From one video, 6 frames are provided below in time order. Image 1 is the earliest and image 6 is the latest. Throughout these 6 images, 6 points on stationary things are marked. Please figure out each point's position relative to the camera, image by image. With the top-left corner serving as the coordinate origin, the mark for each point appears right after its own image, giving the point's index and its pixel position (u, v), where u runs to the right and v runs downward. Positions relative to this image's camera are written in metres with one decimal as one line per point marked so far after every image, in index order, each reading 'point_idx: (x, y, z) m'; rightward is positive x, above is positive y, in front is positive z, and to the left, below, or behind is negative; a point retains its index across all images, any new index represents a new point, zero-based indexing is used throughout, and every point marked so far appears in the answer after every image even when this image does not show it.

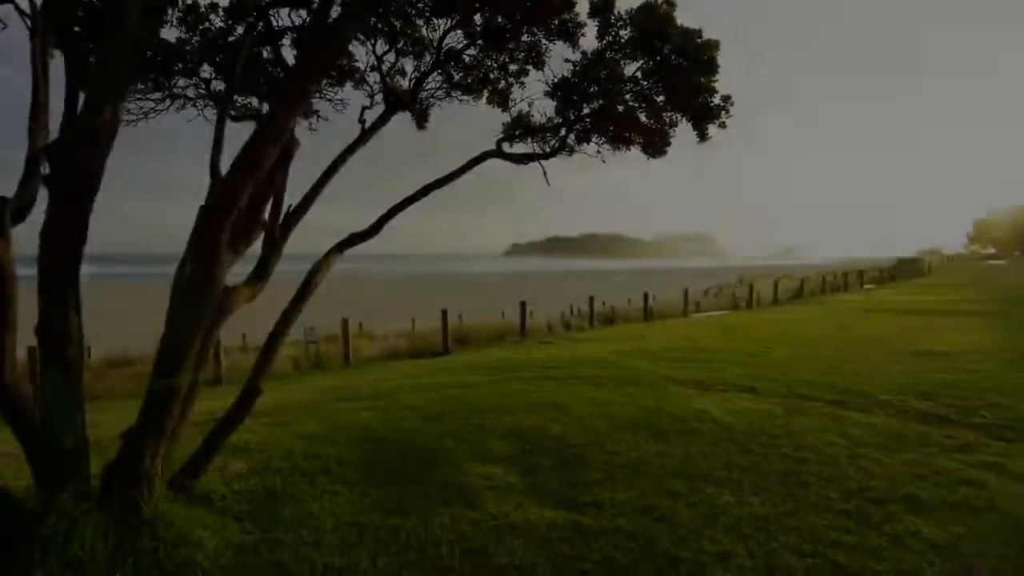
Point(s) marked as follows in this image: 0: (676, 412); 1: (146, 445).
0: (+2.5, -1.9, +8.1) m
1: (-3.2, -1.4, +4.5) m
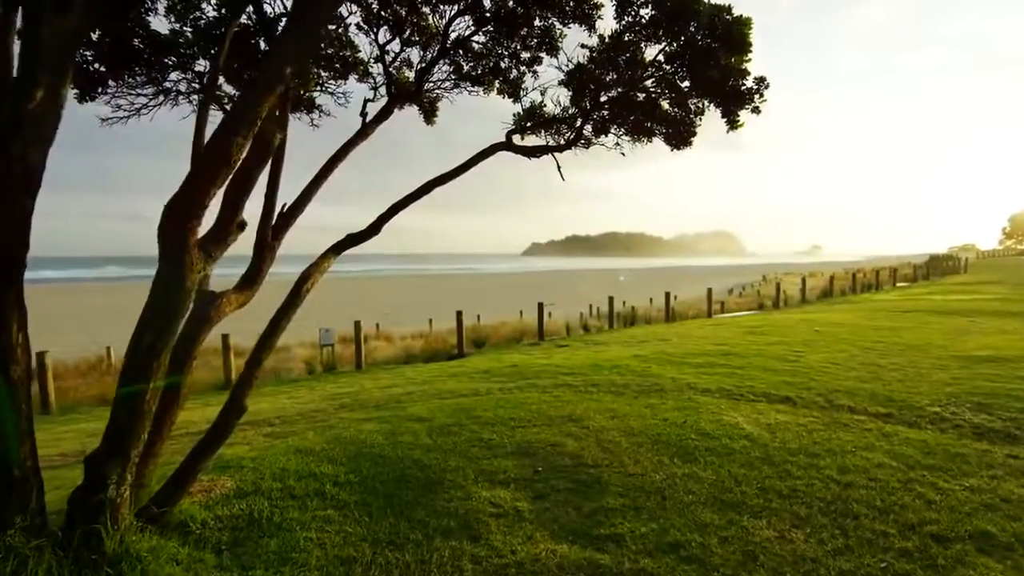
0: (+2.7, -2.0, +7.4) m
1: (-3.1, -1.4, +4.1) m
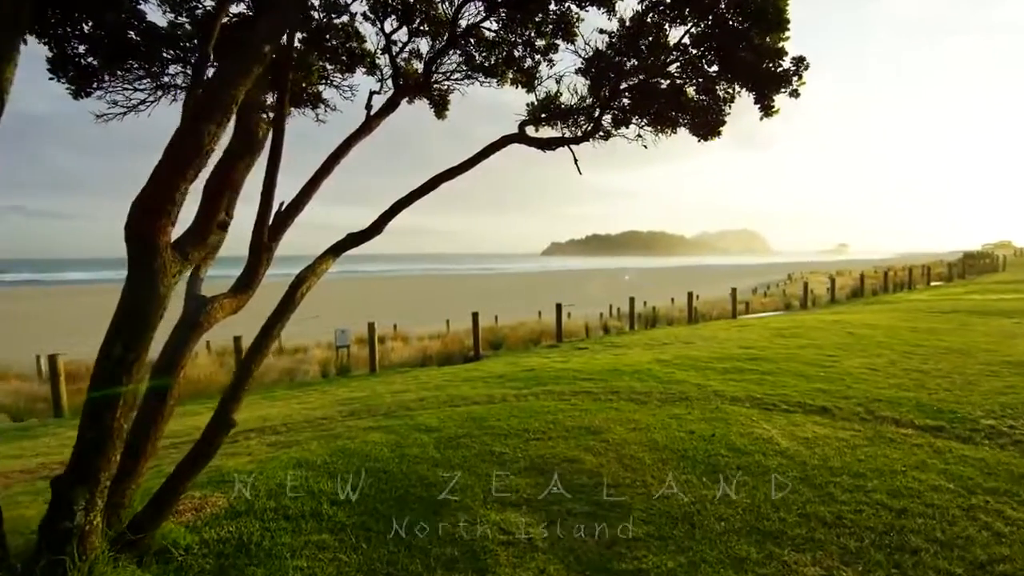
0: (+2.9, -2.0, +6.8) m
1: (-3.1, -1.5, +3.7) m
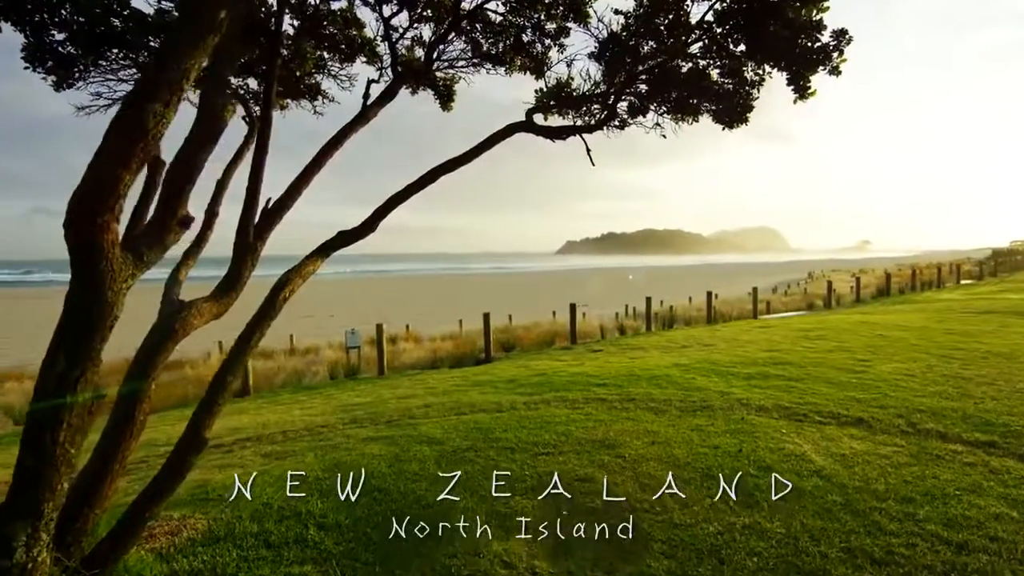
0: (+3.0, -2.0, +6.2) m
1: (-3.1, -1.5, +3.2) m
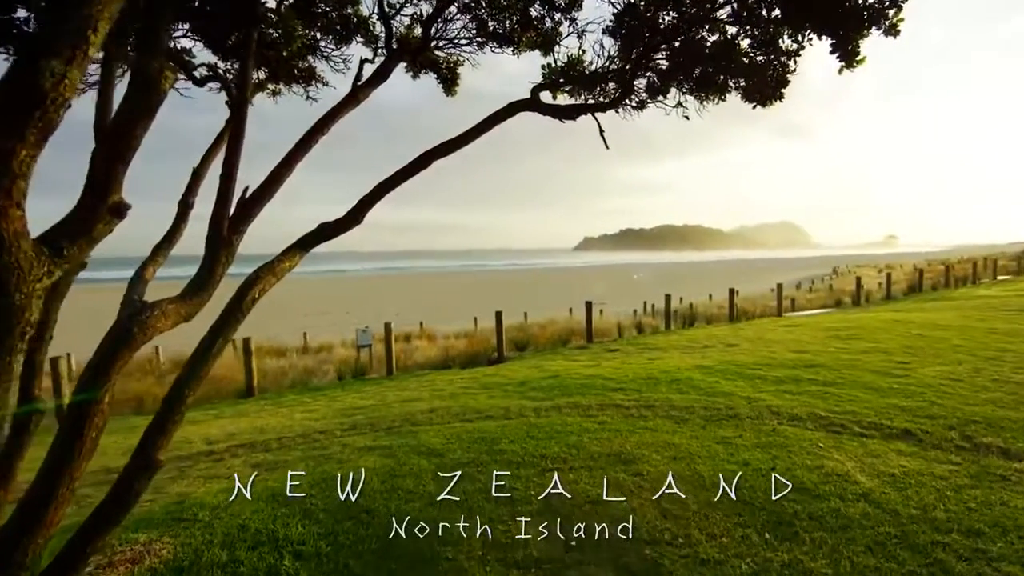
0: (+3.0, -2.0, +5.5) m
1: (-3.1, -1.5, +2.7) m
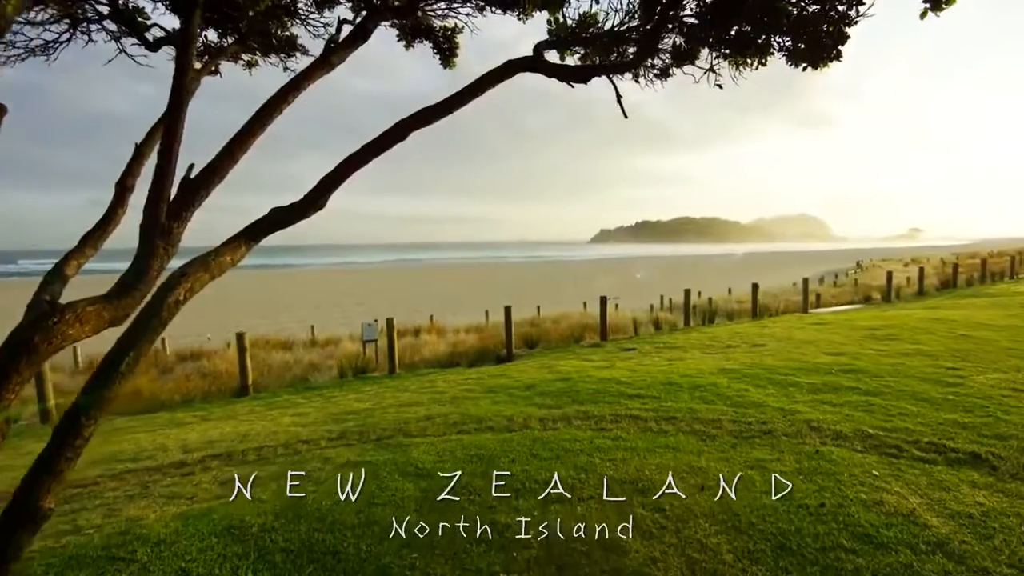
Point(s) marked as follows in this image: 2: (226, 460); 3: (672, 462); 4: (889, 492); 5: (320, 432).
0: (+3.0, -2.0, +4.5) m
1: (-3.2, -1.5, +1.9) m
2: (-3.9, -2.3, +7.1) m
3: (+1.7, -1.9, +5.7) m
4: (+3.6, -2.0, +5.0) m
5: (-3.0, -2.2, +8.1) m
